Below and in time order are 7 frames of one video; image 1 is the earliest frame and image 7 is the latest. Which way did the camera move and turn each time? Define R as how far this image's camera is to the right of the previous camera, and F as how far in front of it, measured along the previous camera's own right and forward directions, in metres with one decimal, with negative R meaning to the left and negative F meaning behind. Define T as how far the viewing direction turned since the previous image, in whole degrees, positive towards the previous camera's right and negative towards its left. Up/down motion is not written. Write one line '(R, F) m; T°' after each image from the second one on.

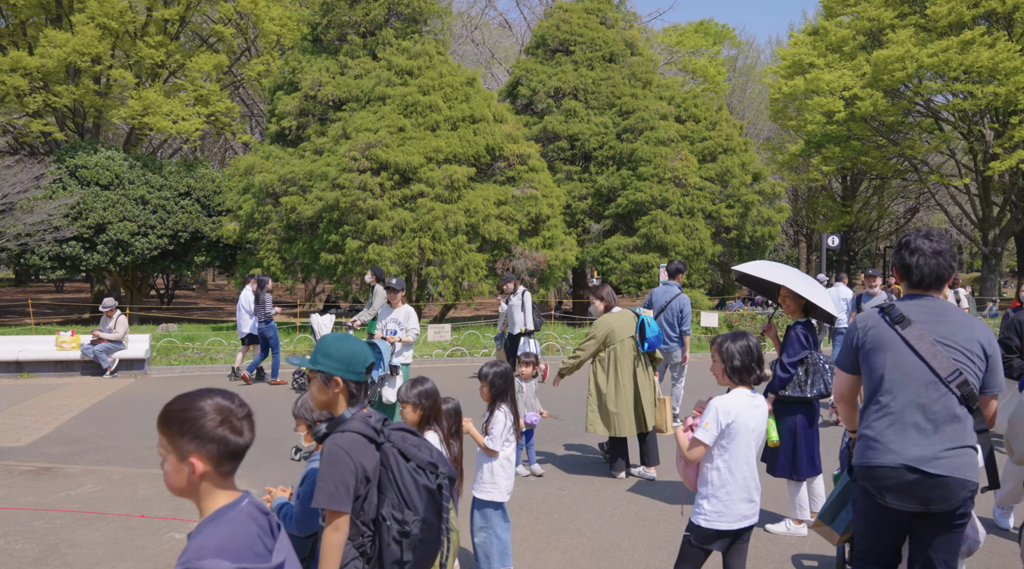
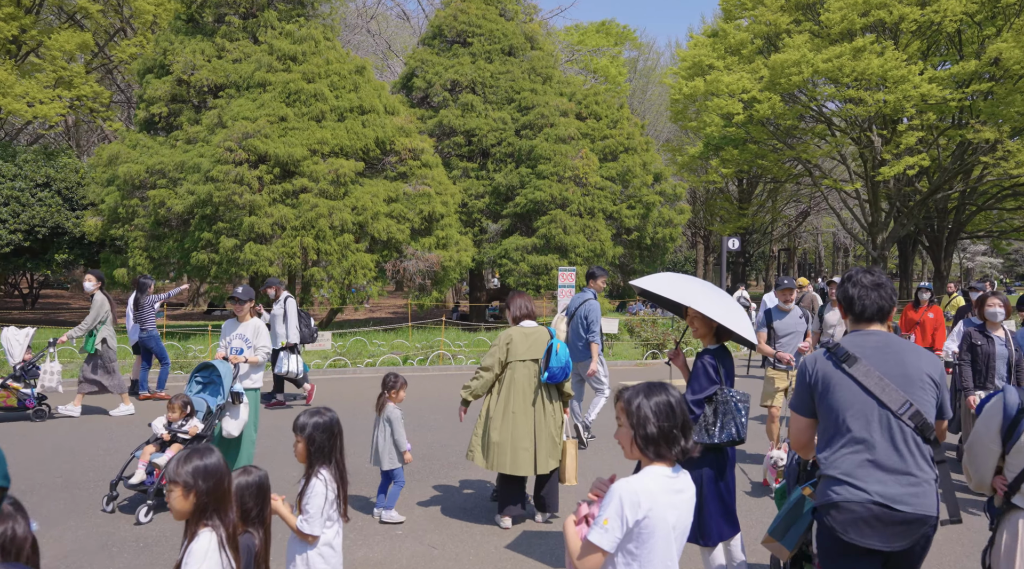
(+0.3, +1.2) m; +6°
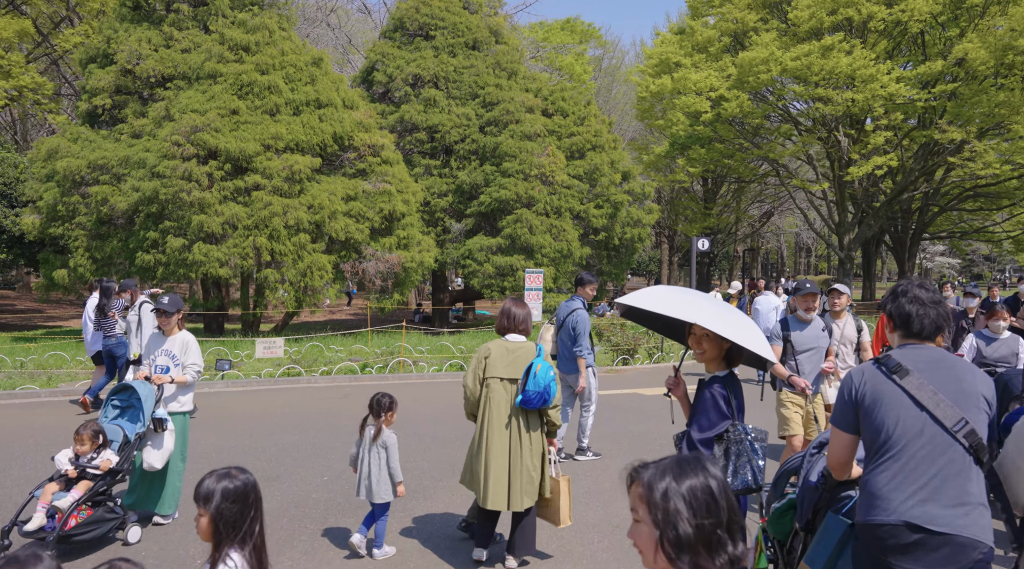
(0.0, +0.8) m; +2°
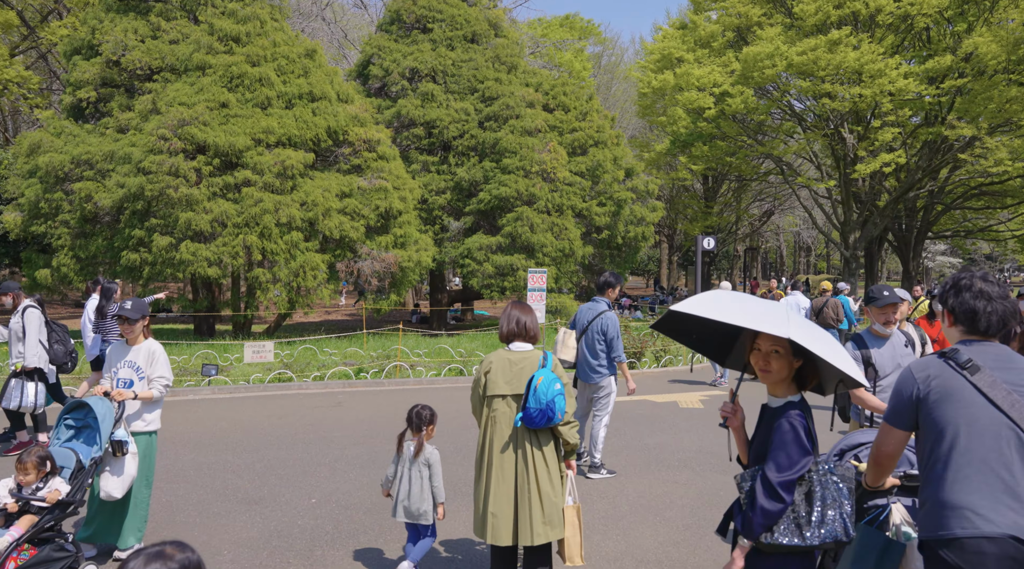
(-0.1, +0.7) m; 0°
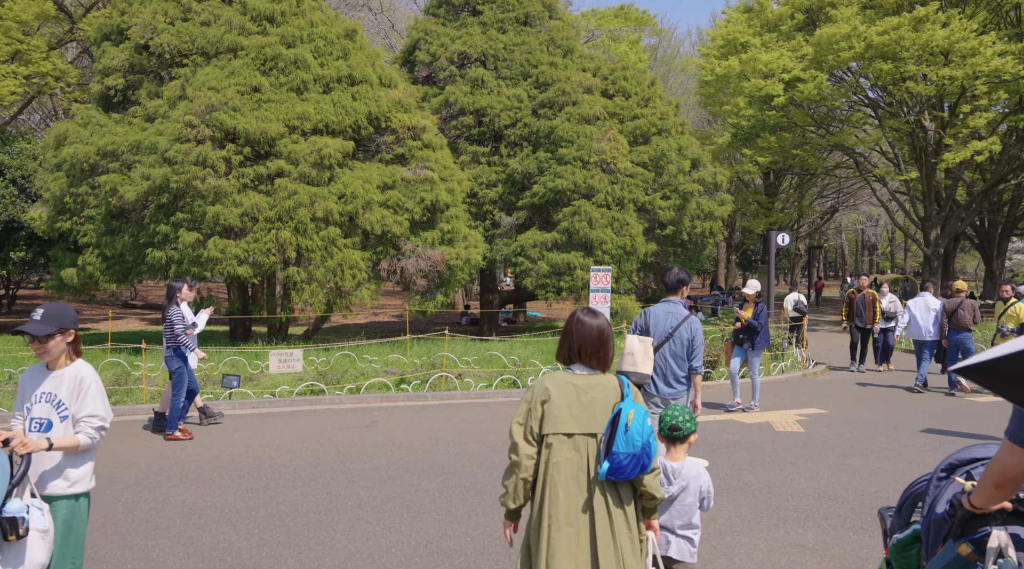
(-0.1, +1.8) m; -3°
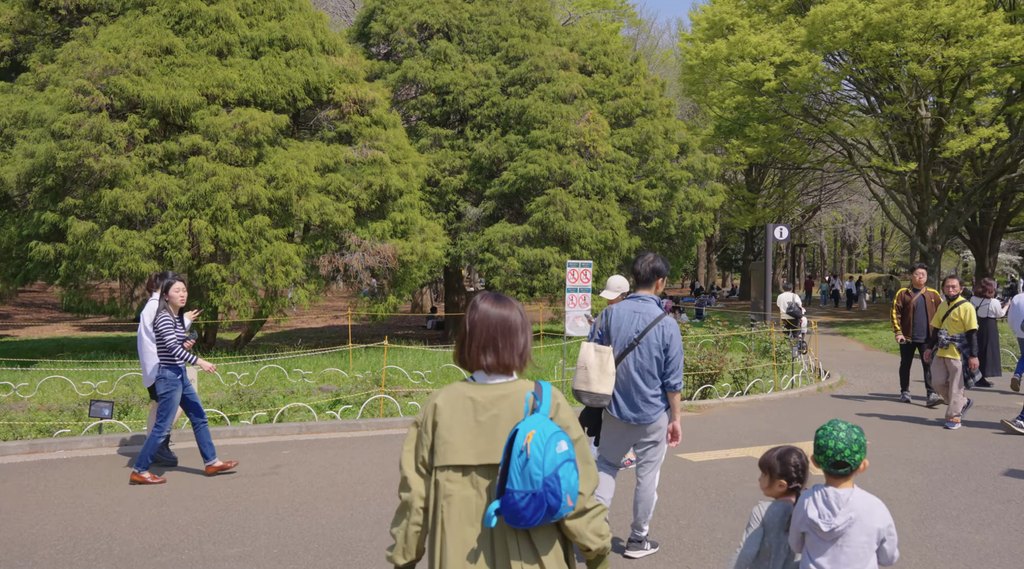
(+0.2, +2.6) m; +1°
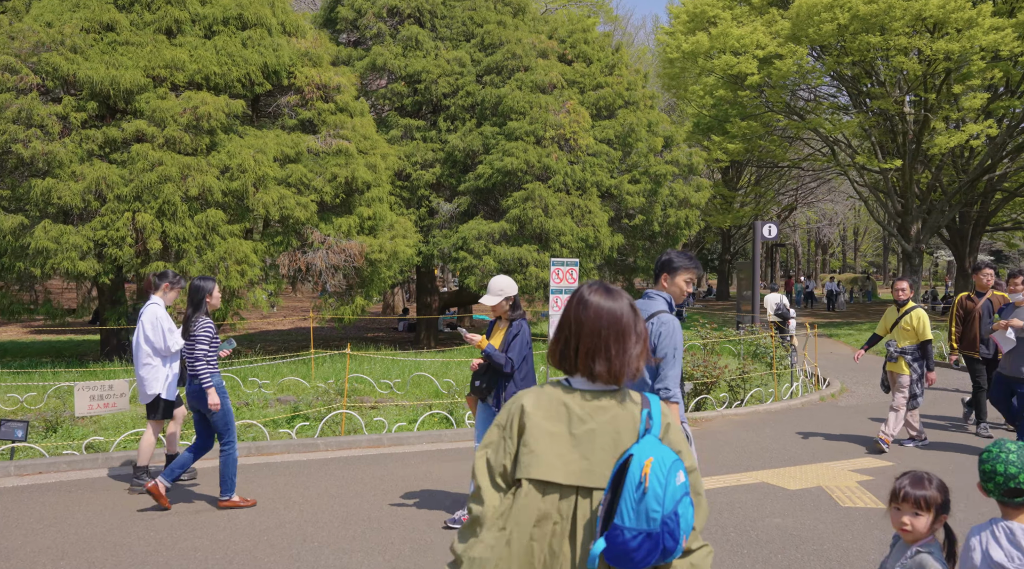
(-0.1, +1.1) m; +2°
